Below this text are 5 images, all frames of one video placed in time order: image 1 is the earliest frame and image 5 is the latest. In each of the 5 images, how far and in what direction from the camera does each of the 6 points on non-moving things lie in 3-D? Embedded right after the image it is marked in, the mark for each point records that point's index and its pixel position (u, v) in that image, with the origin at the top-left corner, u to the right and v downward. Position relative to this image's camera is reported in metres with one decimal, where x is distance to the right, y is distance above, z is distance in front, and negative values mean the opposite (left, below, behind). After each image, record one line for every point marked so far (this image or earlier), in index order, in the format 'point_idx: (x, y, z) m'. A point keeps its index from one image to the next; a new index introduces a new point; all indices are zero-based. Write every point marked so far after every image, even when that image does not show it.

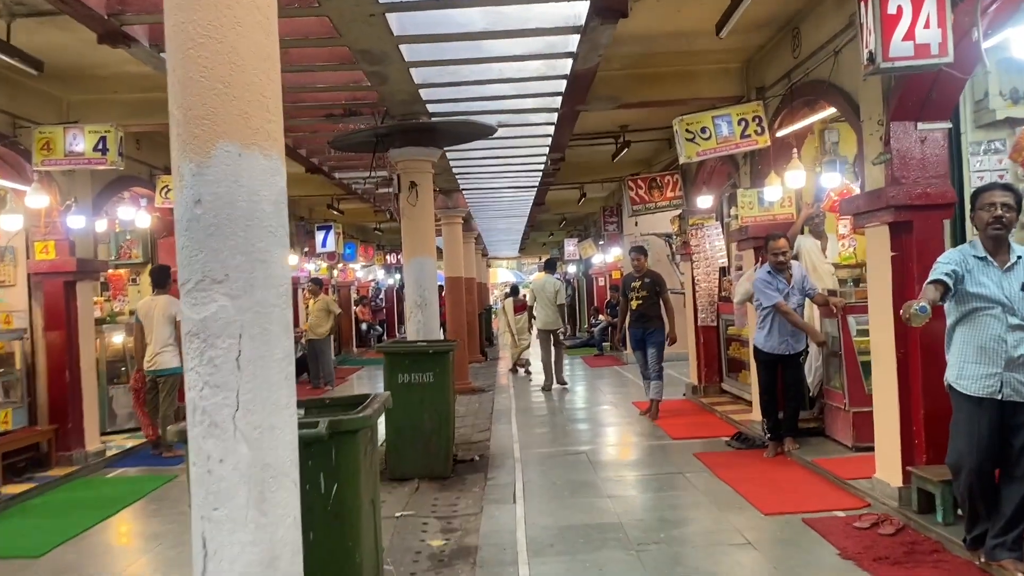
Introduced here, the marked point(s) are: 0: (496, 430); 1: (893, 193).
0: (-0.2, -1.4, +8.6) m
1: (+2.0, +0.5, +4.6) m
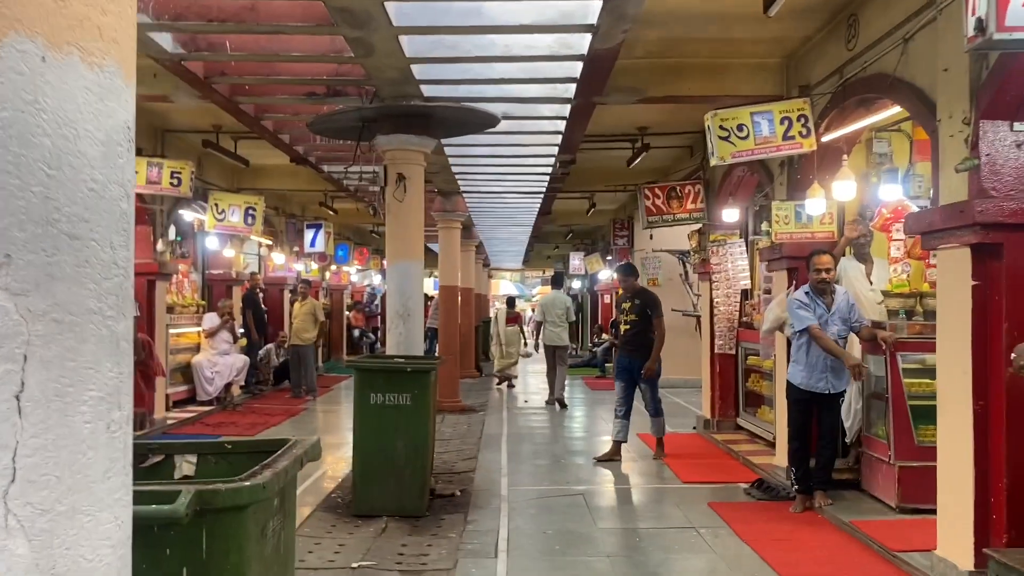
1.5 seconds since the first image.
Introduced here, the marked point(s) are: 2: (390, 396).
0: (-0.3, -1.5, +7.7) m
1: (+1.9, +0.3, +3.7) m
2: (-0.8, -0.7, +5.7) m
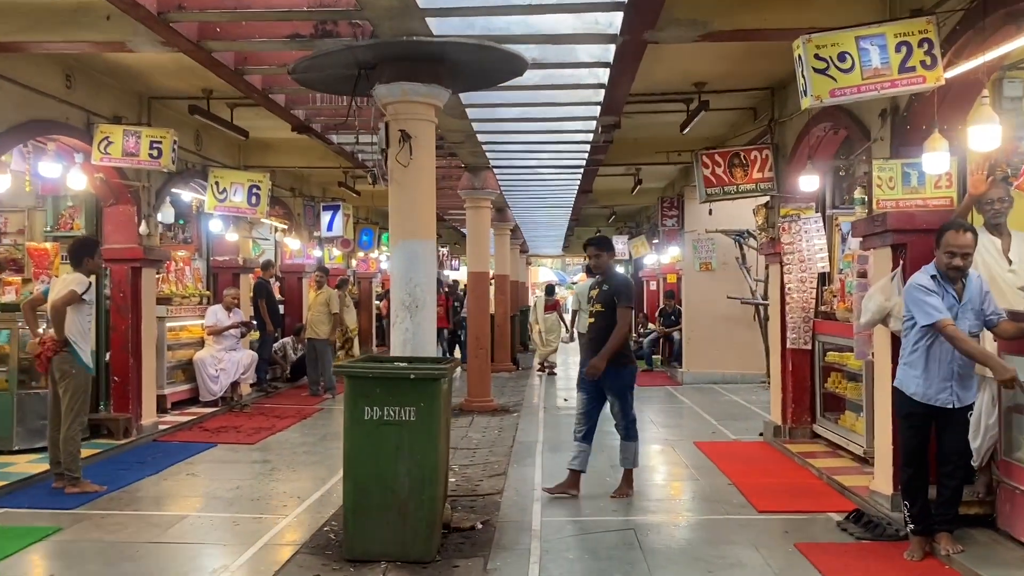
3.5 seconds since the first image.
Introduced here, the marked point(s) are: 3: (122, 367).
0: (0.0, -1.4, +6.5) m
1: (+2.0, +0.4, +2.3) m
2: (-0.6, -0.6, +4.5) m
3: (-3.4, -0.7, +7.7) m
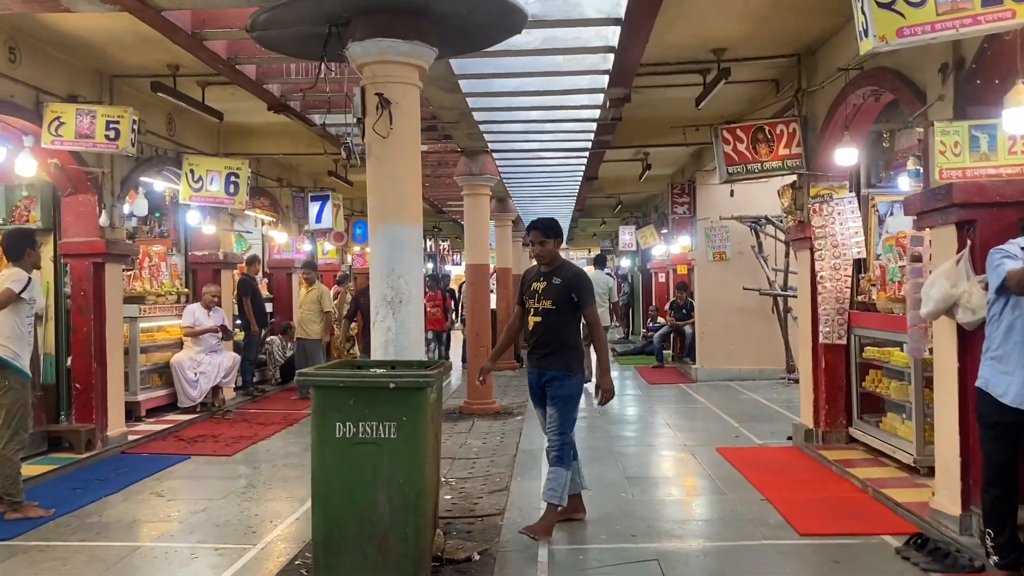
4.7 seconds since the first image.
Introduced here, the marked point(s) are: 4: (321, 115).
0: (0.0, -1.3, +5.8) m
1: (+2.0, +0.5, +1.6) m
2: (-0.6, -0.6, +3.7) m
3: (-3.4, -0.7, +7.0) m
4: (-1.6, +1.5, +7.6) m
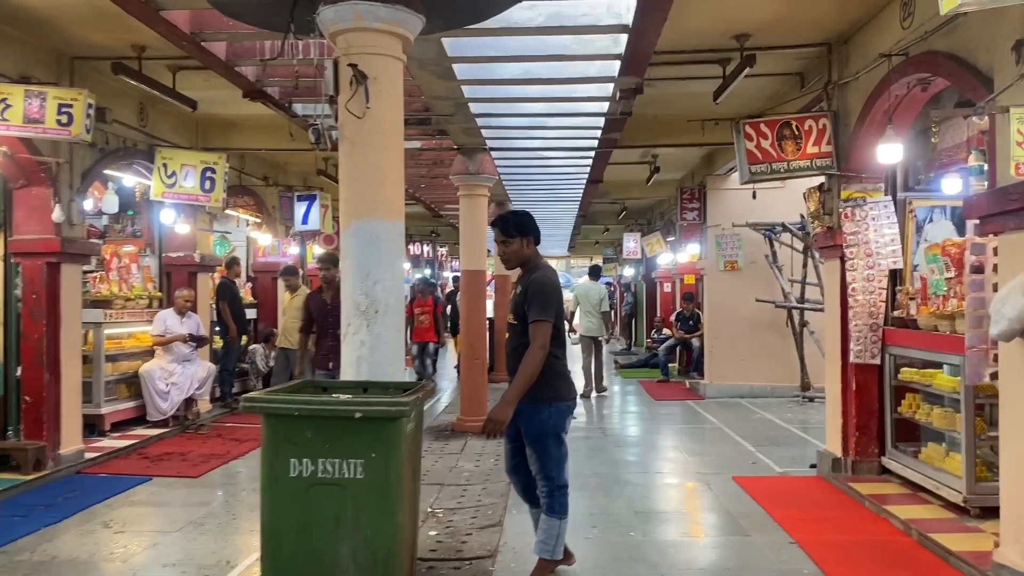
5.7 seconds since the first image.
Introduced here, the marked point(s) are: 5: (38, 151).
0: (0.0, -1.4, +5.1) m
1: (+2.0, +0.4, +0.9) m
2: (-0.6, -0.6, +3.1) m
3: (-3.4, -0.7, +6.3) m
4: (-1.6, +1.4, +7.0) m
5: (-3.4, +1.0, +6.3) m
